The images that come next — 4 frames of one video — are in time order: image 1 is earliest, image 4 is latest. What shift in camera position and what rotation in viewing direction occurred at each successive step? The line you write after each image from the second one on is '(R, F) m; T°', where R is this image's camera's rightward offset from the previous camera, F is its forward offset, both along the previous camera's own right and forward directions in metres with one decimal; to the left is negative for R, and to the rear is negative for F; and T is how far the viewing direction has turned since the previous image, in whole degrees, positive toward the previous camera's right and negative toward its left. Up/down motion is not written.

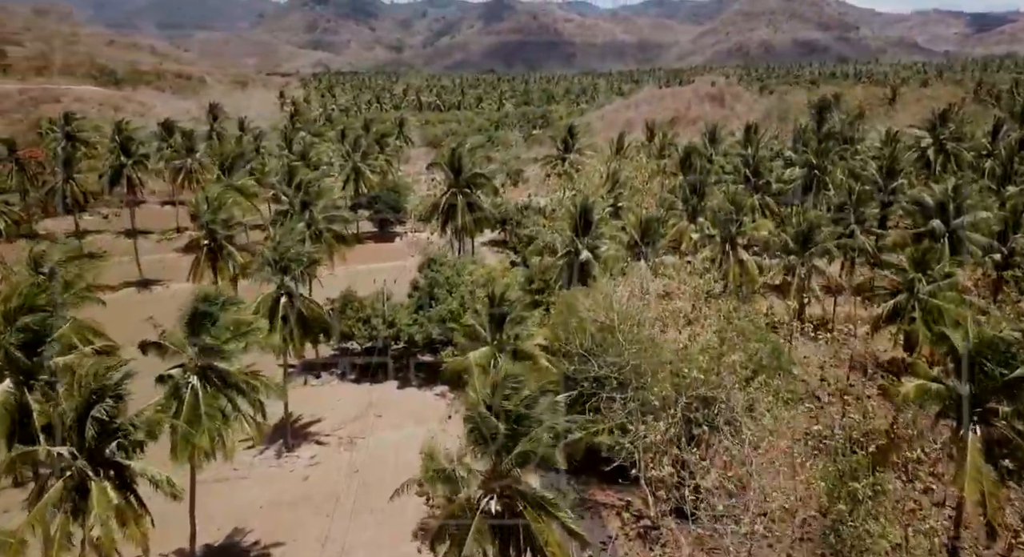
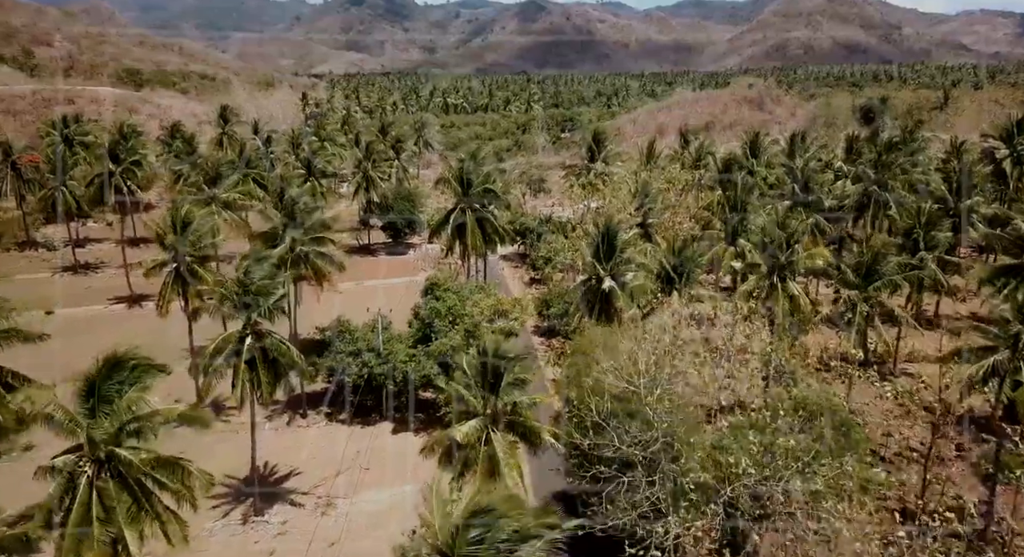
(+0.9, +5.6) m; -2°
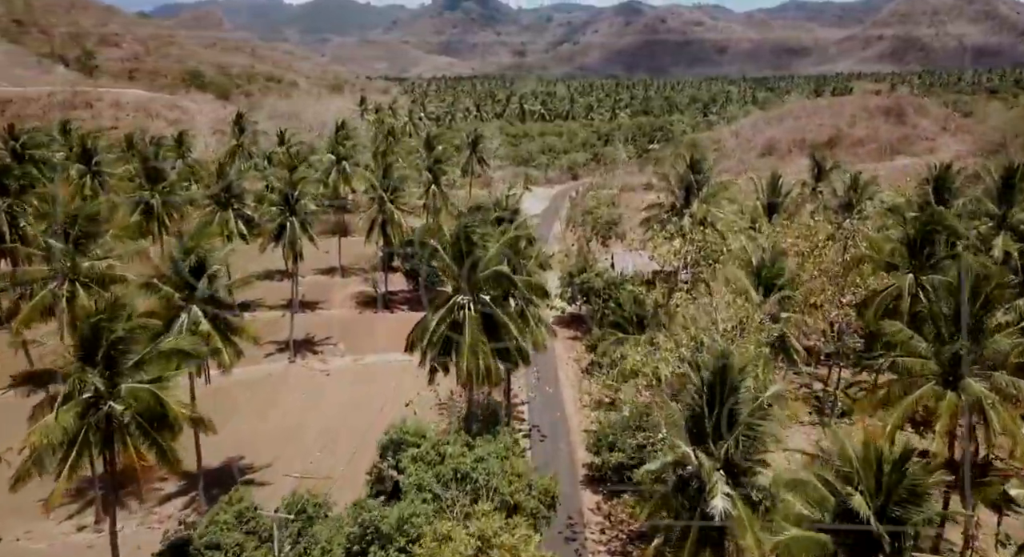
(+1.6, +19.1) m; -6°
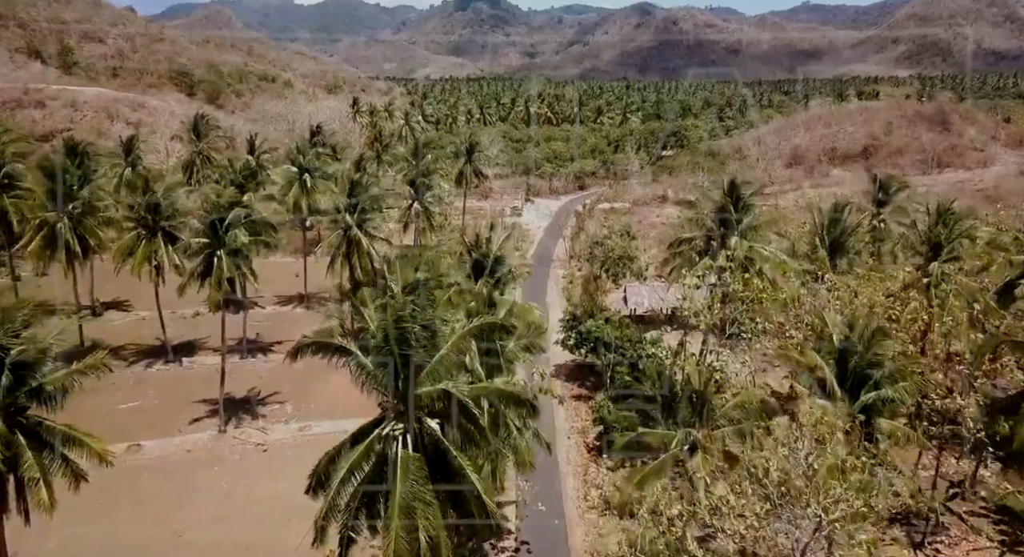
(+0.9, +9.9) m; -1°
